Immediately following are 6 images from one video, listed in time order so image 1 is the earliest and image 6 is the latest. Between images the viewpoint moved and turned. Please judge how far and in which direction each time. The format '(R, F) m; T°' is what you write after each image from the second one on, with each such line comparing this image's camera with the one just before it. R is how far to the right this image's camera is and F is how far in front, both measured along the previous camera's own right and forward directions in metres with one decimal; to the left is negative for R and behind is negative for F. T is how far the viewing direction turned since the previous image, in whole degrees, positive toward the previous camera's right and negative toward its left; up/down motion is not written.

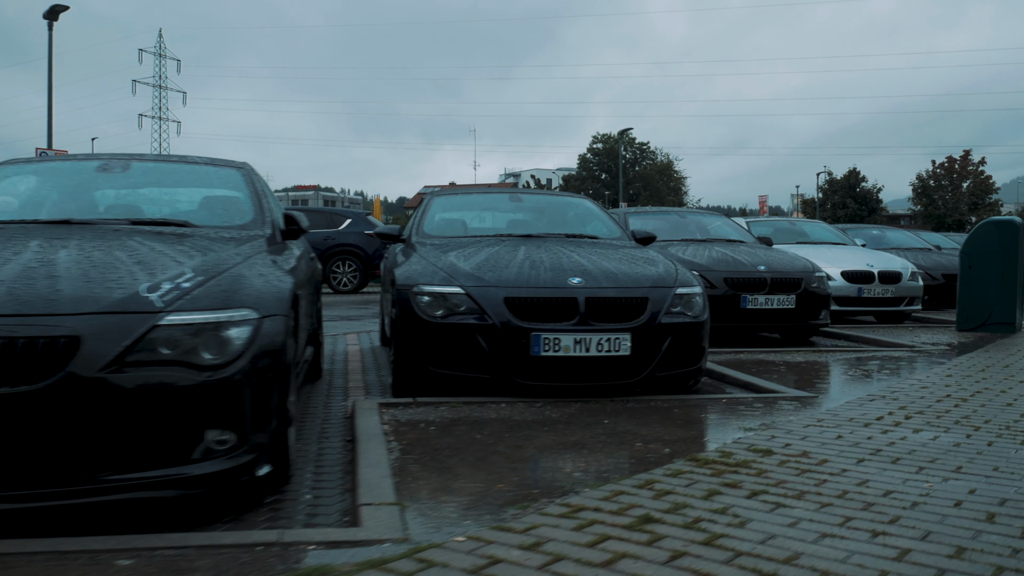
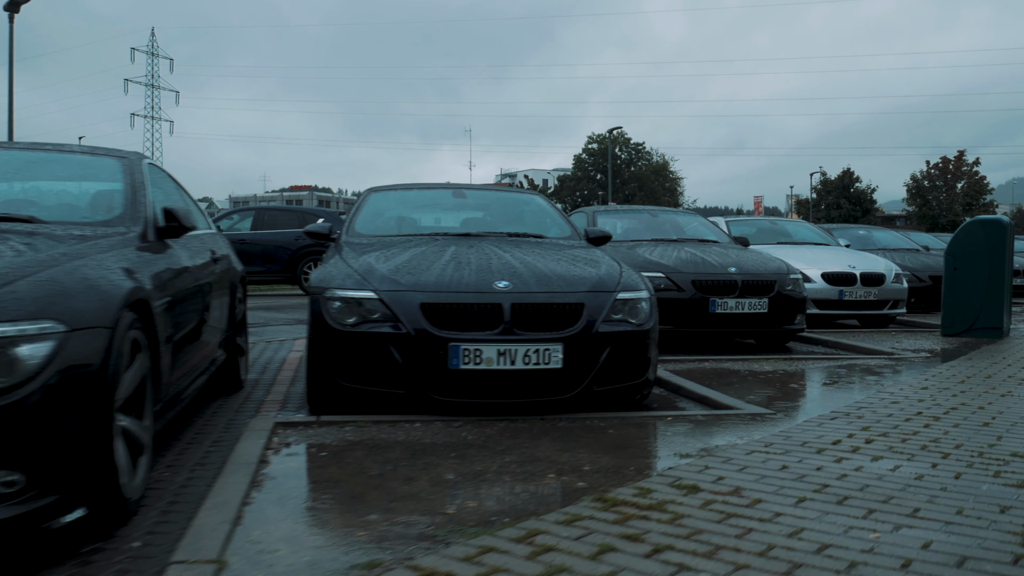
(+0.4, +0.5) m; 0°
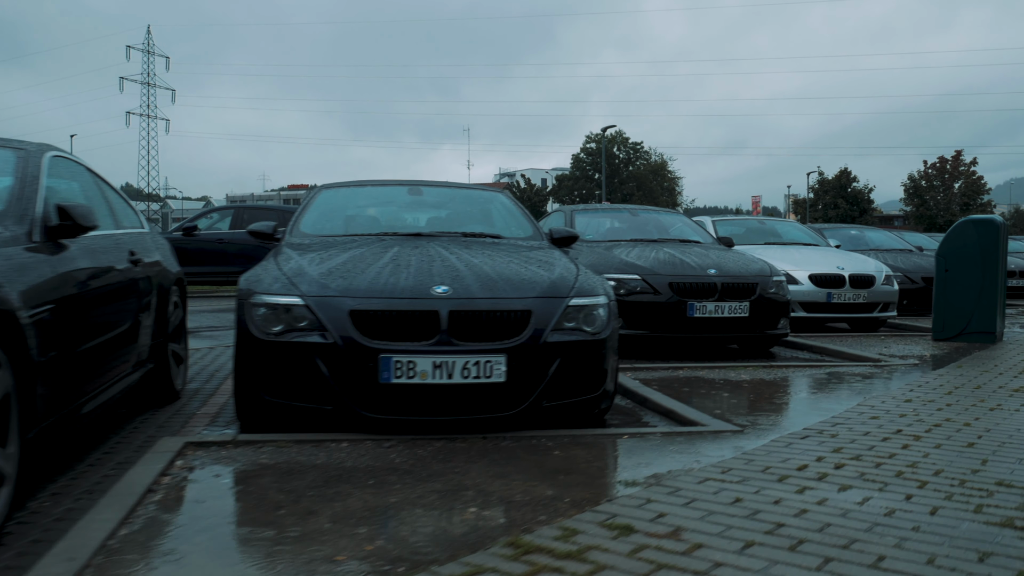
(+0.3, +0.4) m; 0°
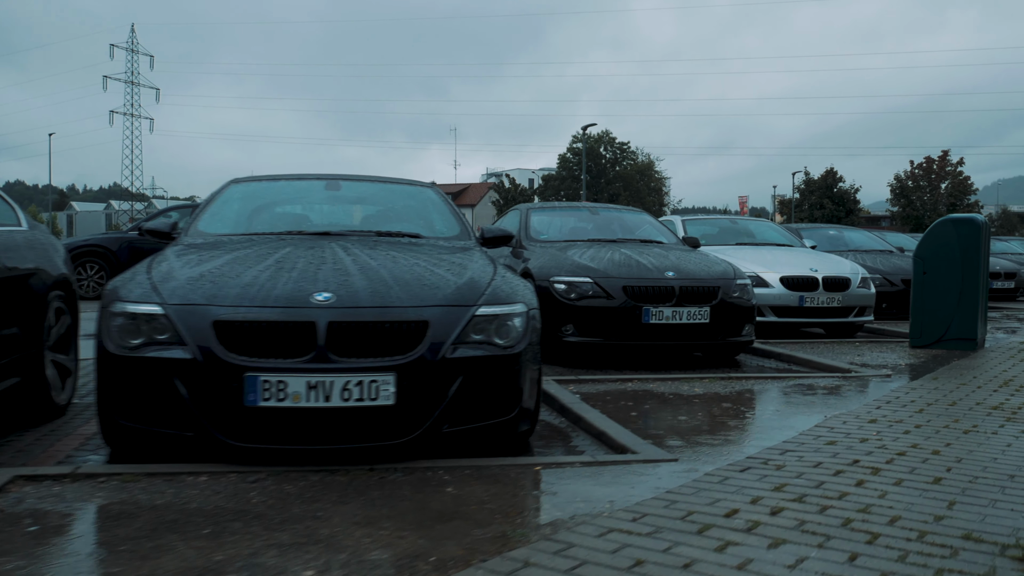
(+0.4, +0.6) m; +1°
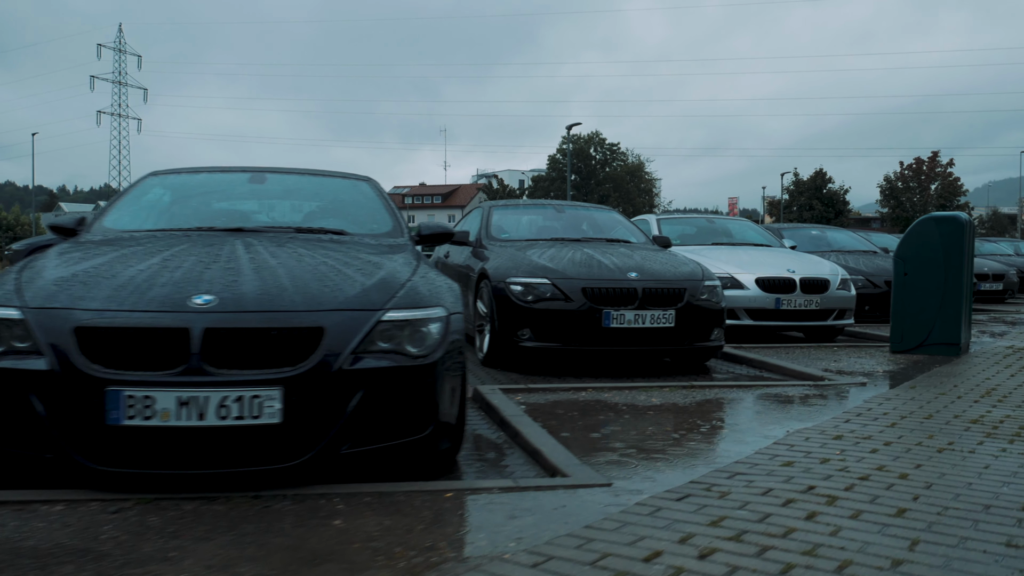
(+0.3, +0.4) m; 0°
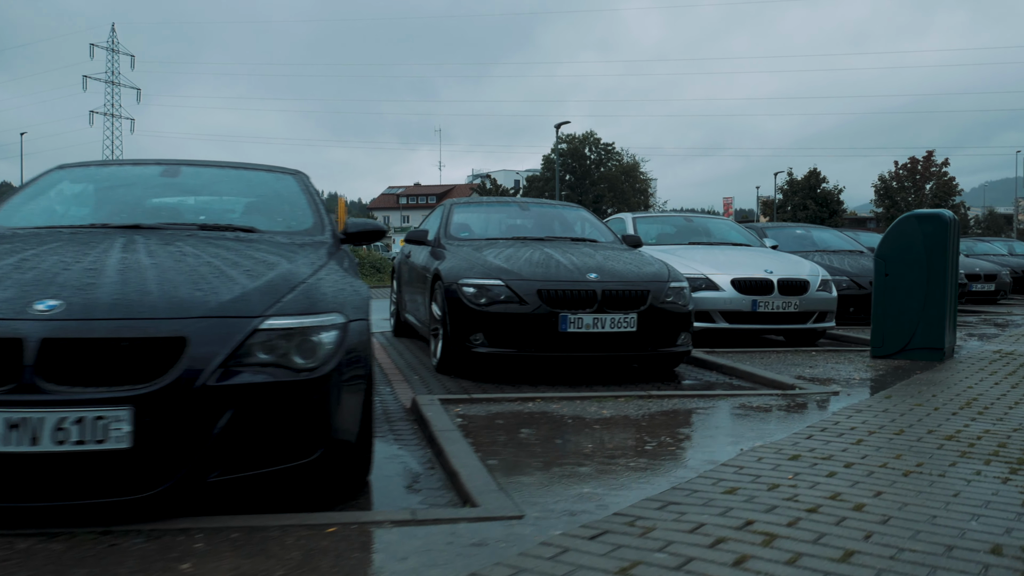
(+0.3, +0.4) m; 0°
